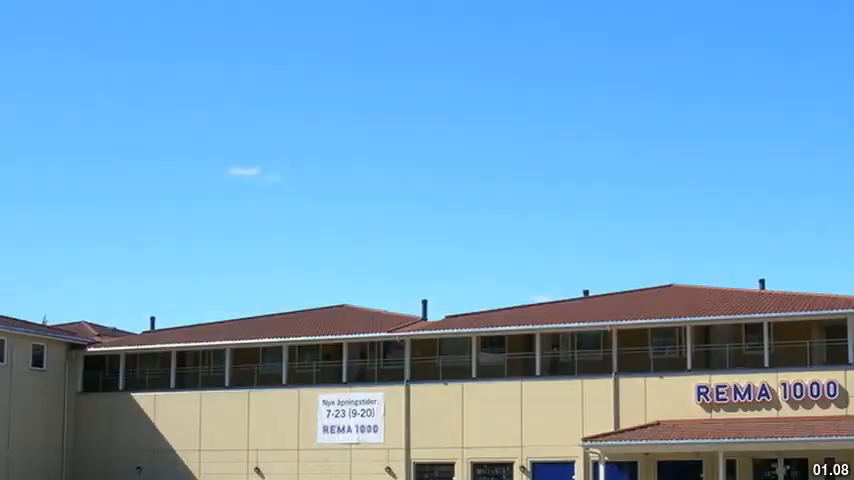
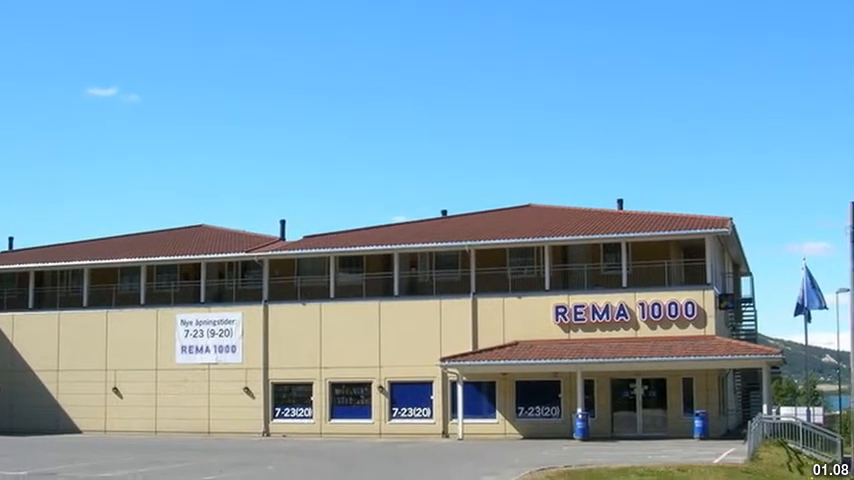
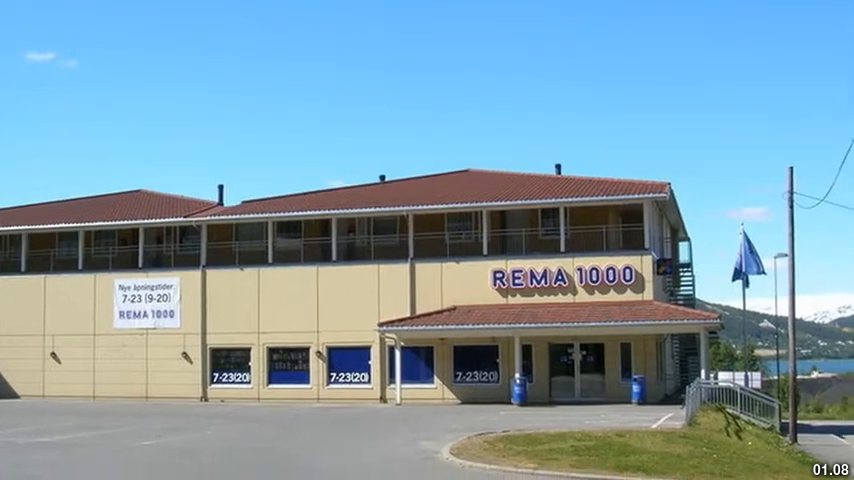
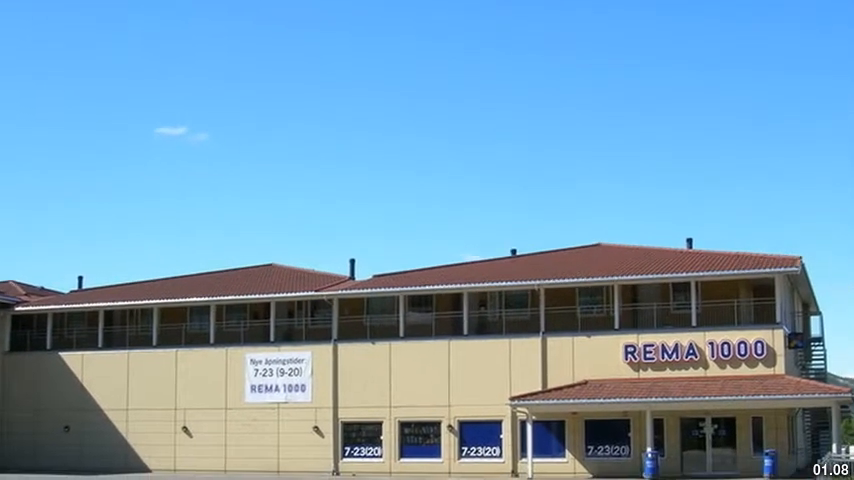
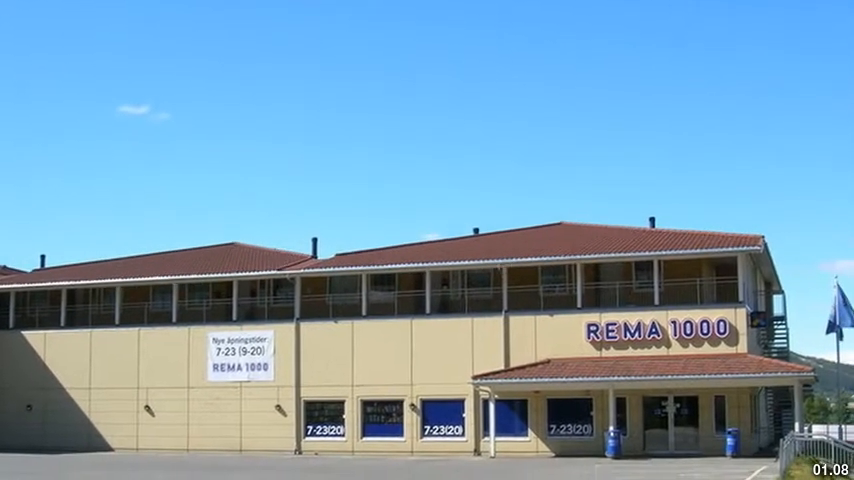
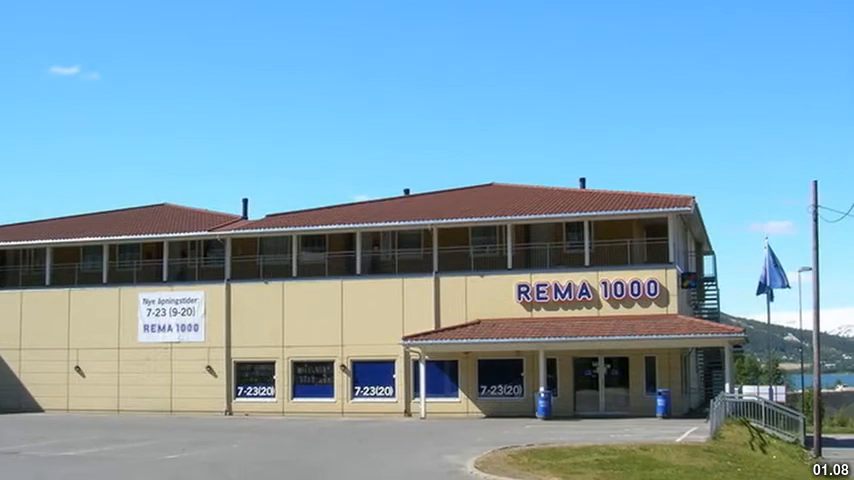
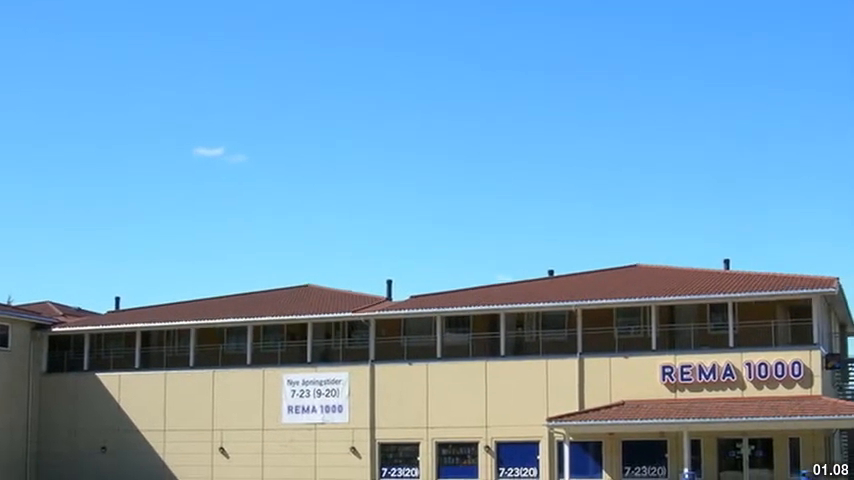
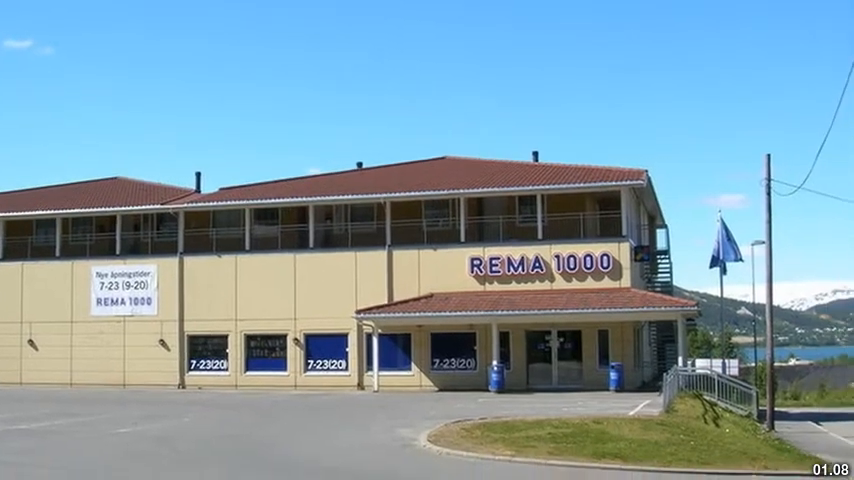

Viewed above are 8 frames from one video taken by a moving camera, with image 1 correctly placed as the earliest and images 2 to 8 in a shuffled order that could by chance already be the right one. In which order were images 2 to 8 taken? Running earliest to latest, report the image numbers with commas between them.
7, 4, 5, 2, 6, 3, 8
